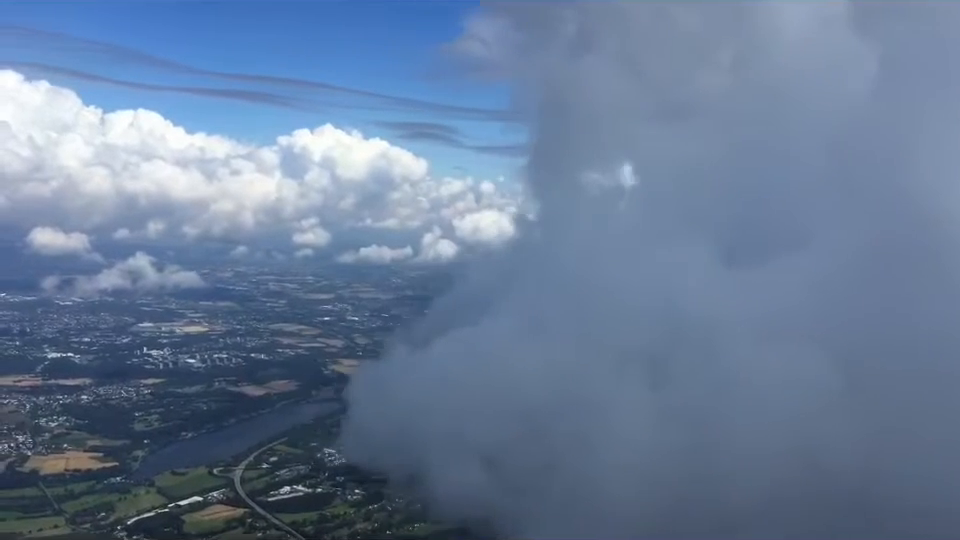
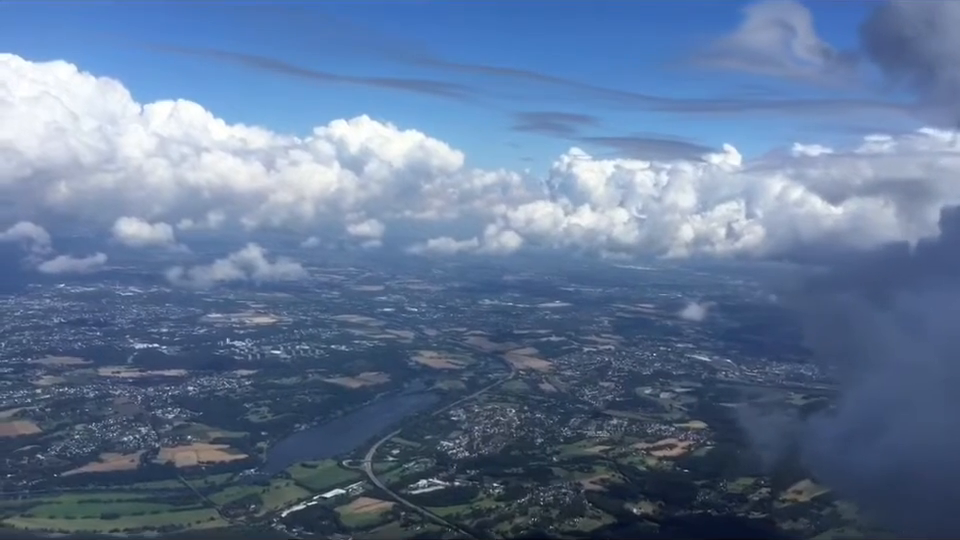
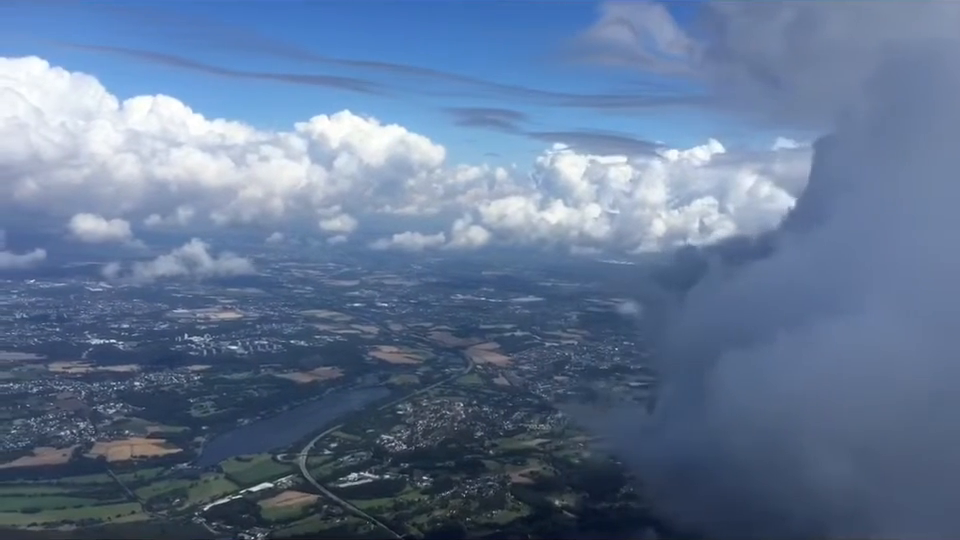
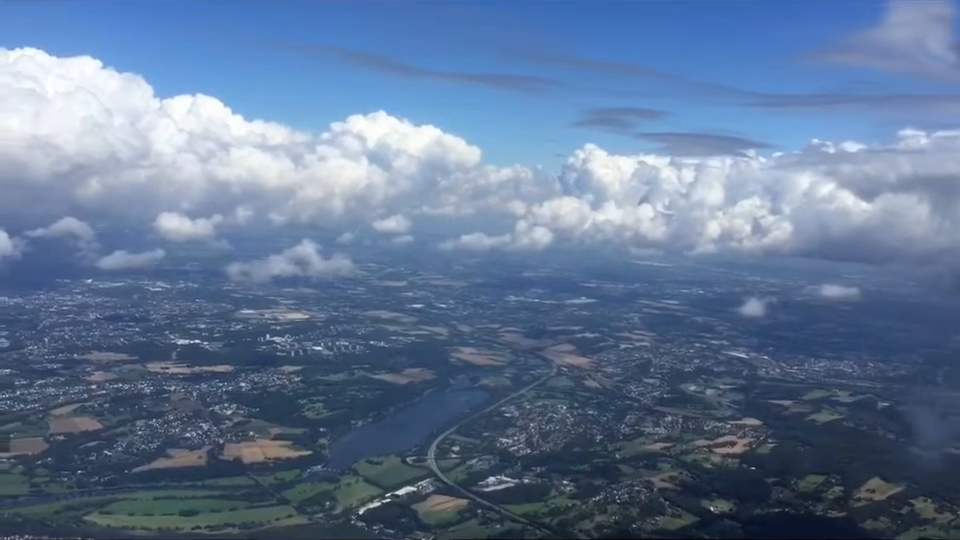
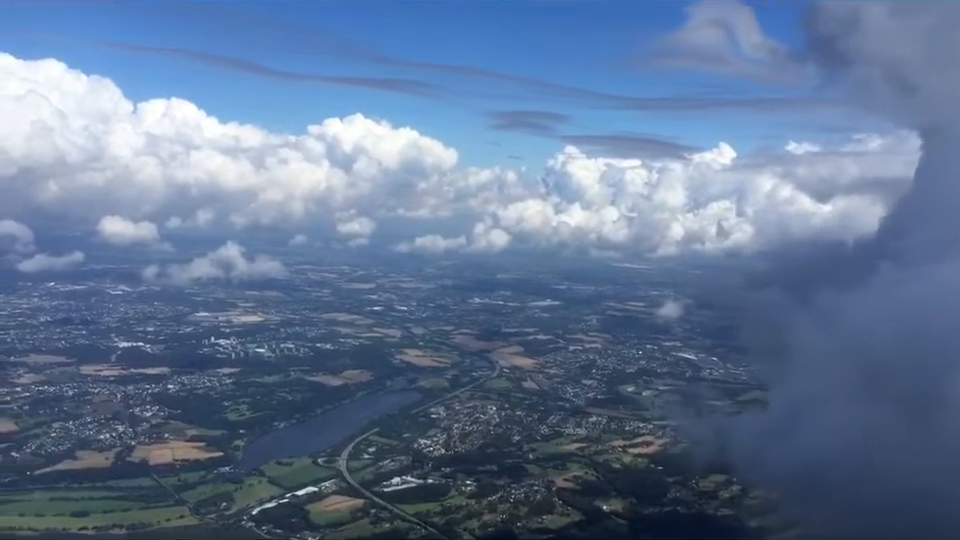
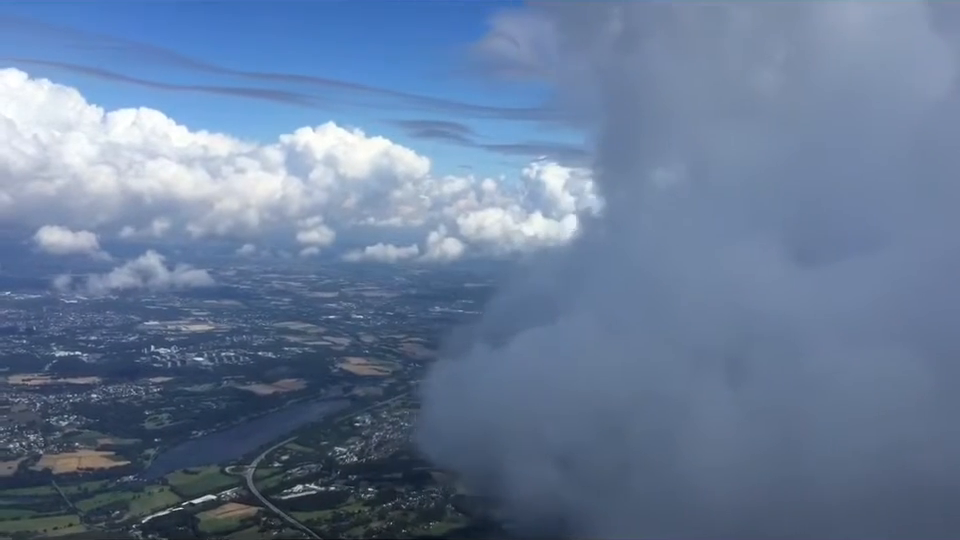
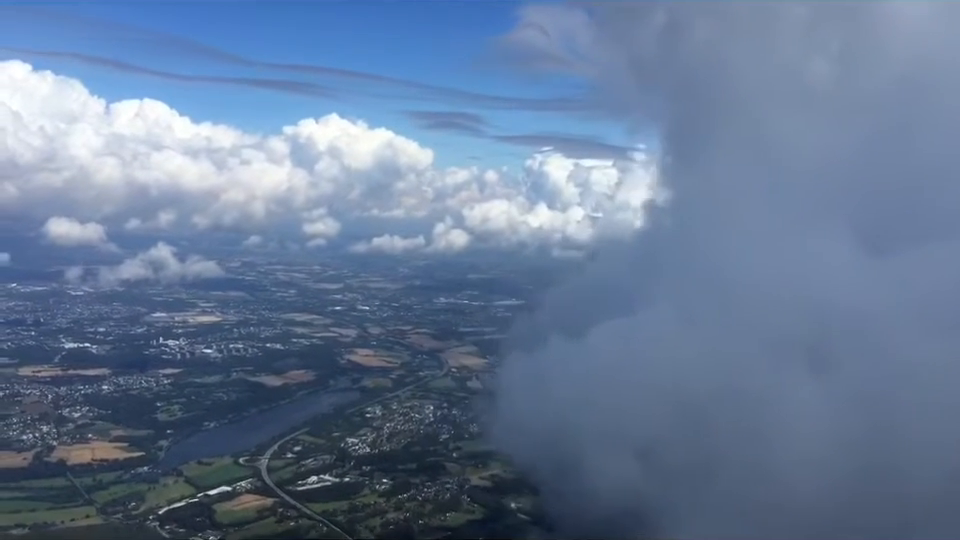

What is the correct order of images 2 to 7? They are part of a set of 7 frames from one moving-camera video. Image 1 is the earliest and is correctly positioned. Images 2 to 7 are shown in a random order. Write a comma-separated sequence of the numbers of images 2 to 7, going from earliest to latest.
6, 7, 3, 5, 2, 4
